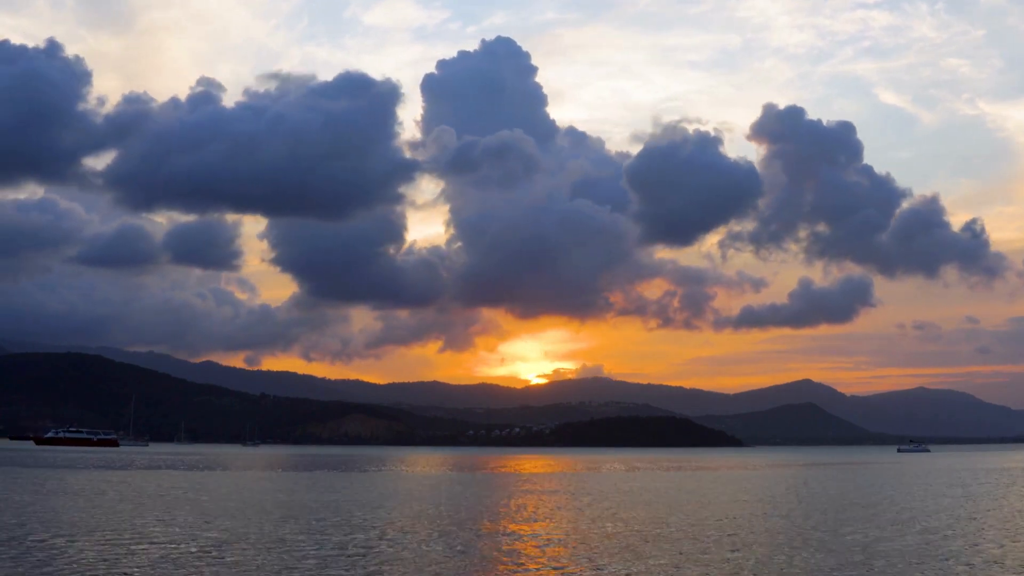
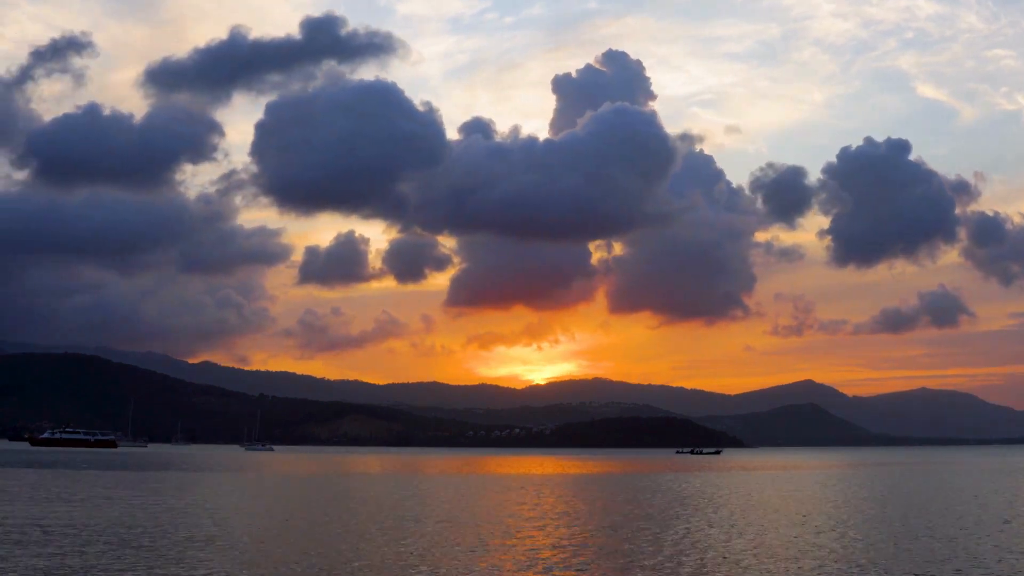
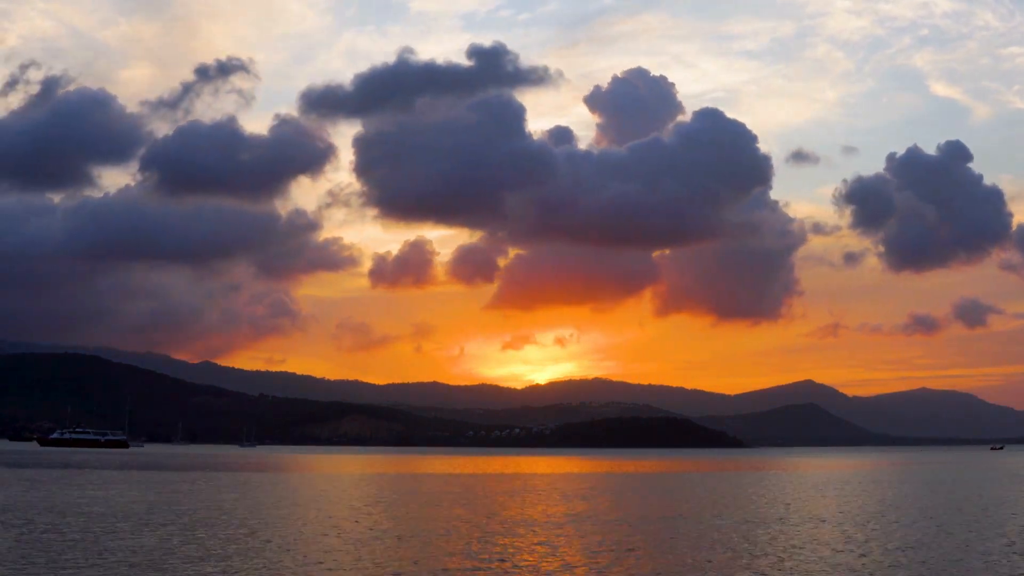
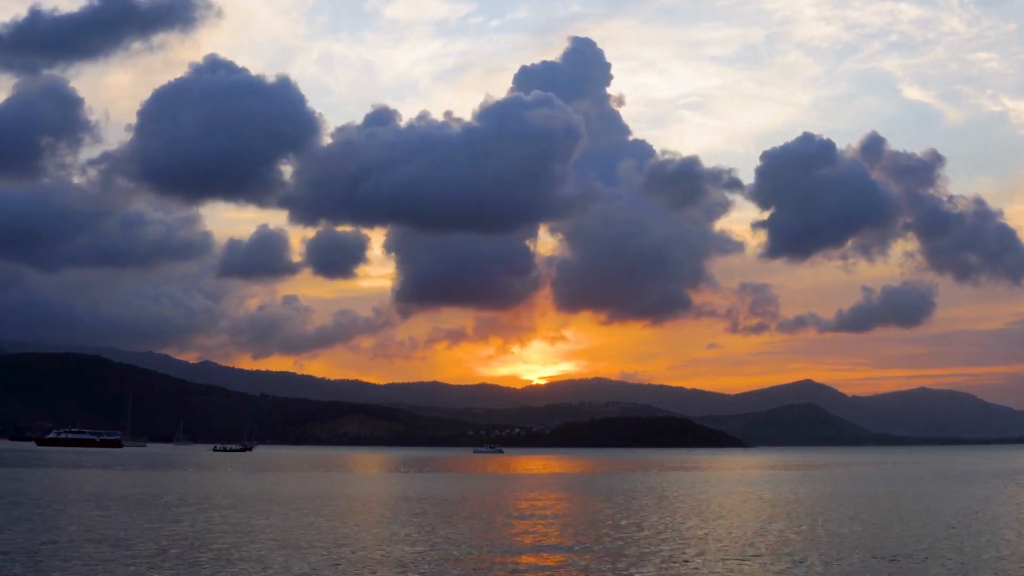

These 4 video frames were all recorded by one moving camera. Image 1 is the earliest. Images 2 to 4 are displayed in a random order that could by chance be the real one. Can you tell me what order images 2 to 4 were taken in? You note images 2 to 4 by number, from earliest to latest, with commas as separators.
4, 2, 3
